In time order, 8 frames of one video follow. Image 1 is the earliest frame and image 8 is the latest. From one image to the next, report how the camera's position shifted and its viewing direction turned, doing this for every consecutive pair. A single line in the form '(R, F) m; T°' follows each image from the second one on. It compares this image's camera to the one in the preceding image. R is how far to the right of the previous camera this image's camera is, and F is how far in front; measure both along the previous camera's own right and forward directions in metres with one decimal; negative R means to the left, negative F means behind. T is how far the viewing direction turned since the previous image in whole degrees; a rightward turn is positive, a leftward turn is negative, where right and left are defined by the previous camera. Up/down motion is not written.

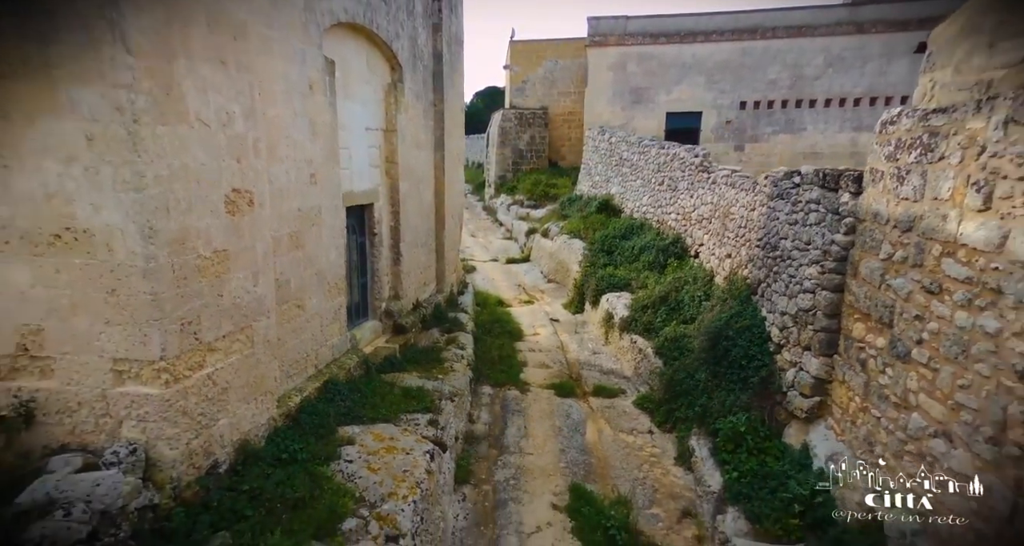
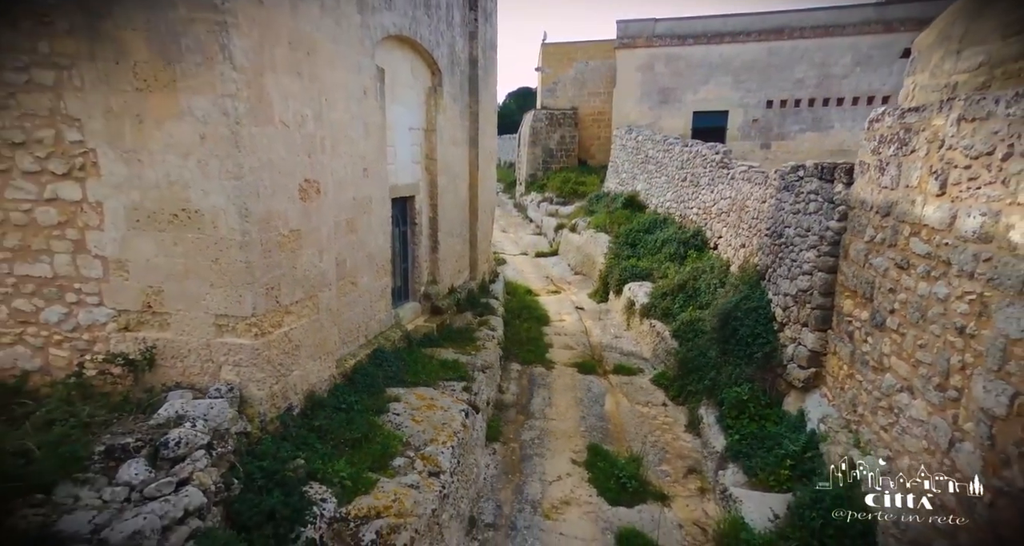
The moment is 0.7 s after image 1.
(+0.1, -0.7) m; -3°
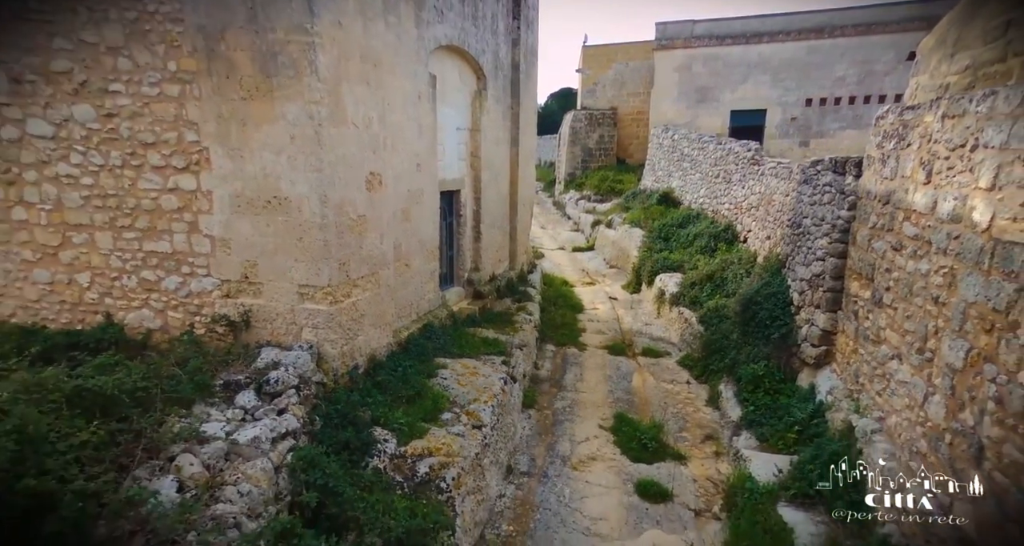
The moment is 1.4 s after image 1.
(+0.1, -0.7) m; -4°
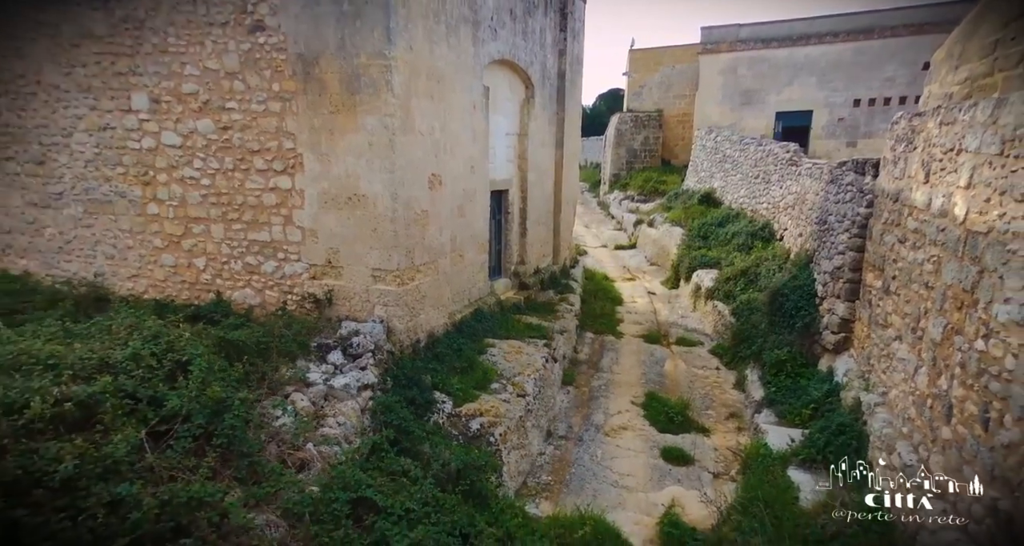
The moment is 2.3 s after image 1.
(0.0, -0.8) m; -4°
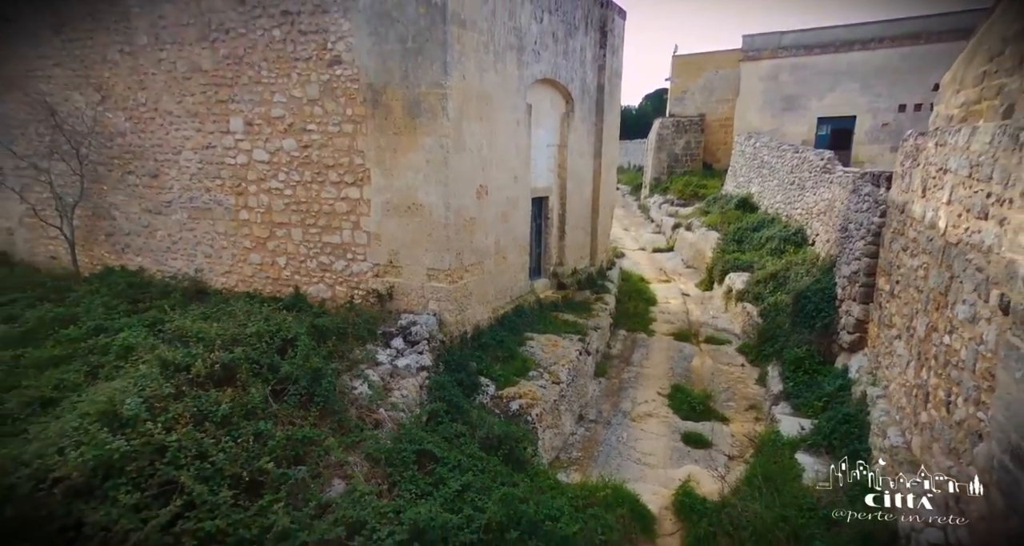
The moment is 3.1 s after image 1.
(+0.1, -0.8) m; -4°
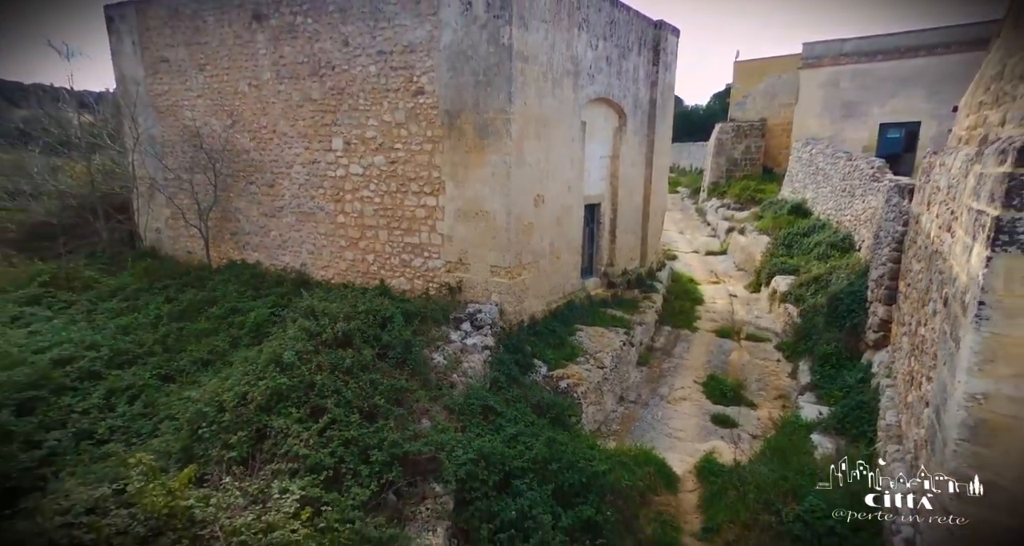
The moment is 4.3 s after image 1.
(+0.1, -1.1) m; -6°
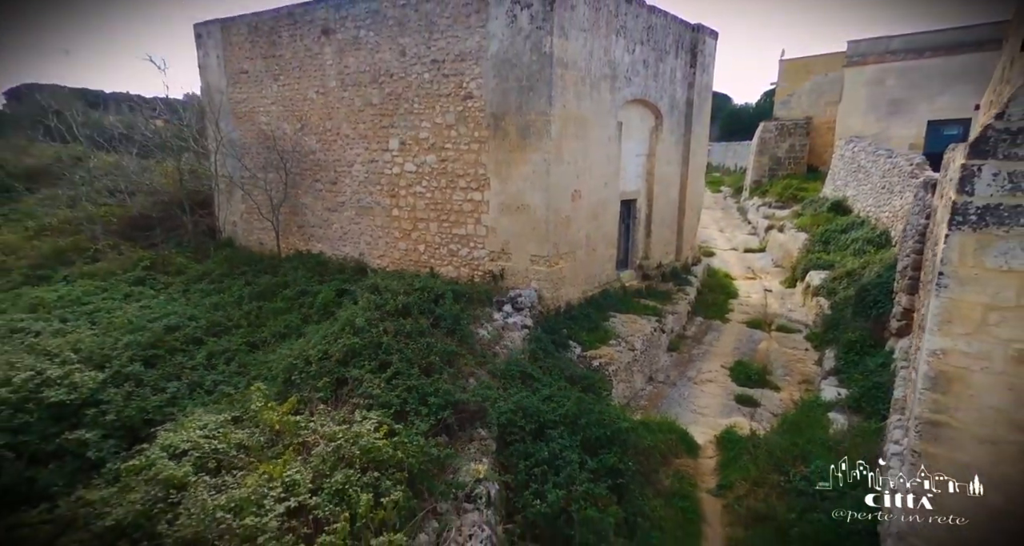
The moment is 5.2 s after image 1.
(+0.1, -0.7) m; -4°
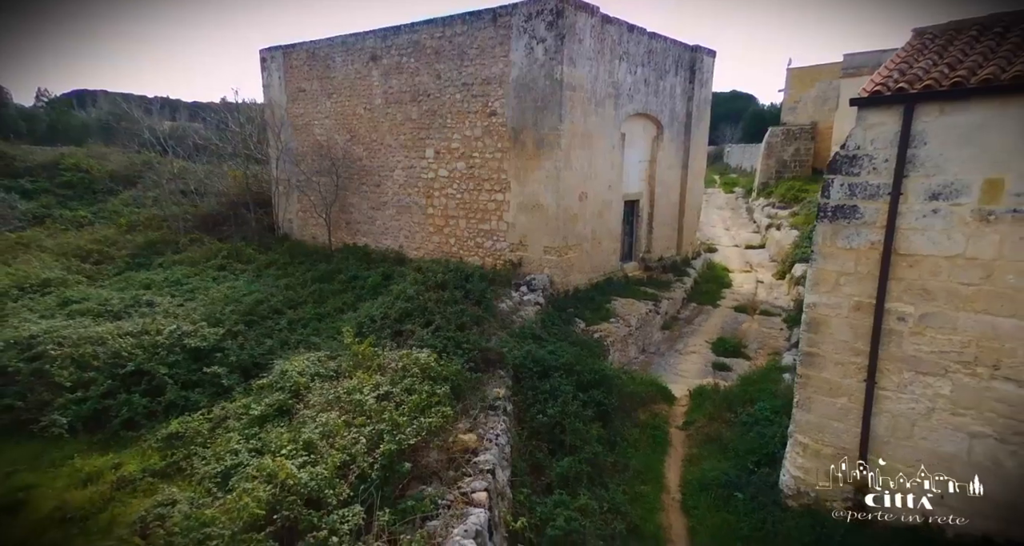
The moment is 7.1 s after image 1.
(+0.1, -1.7) m; -2°
